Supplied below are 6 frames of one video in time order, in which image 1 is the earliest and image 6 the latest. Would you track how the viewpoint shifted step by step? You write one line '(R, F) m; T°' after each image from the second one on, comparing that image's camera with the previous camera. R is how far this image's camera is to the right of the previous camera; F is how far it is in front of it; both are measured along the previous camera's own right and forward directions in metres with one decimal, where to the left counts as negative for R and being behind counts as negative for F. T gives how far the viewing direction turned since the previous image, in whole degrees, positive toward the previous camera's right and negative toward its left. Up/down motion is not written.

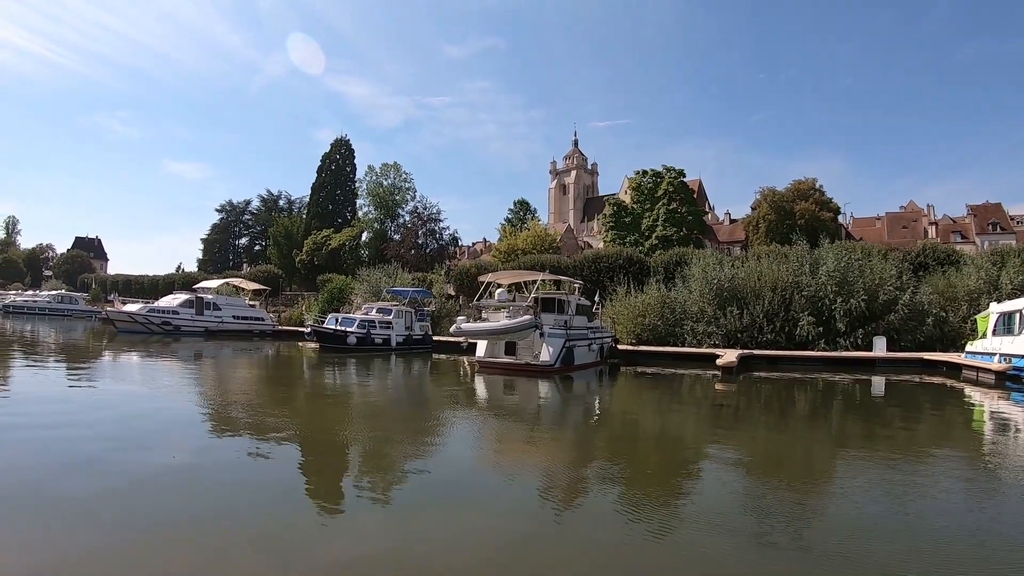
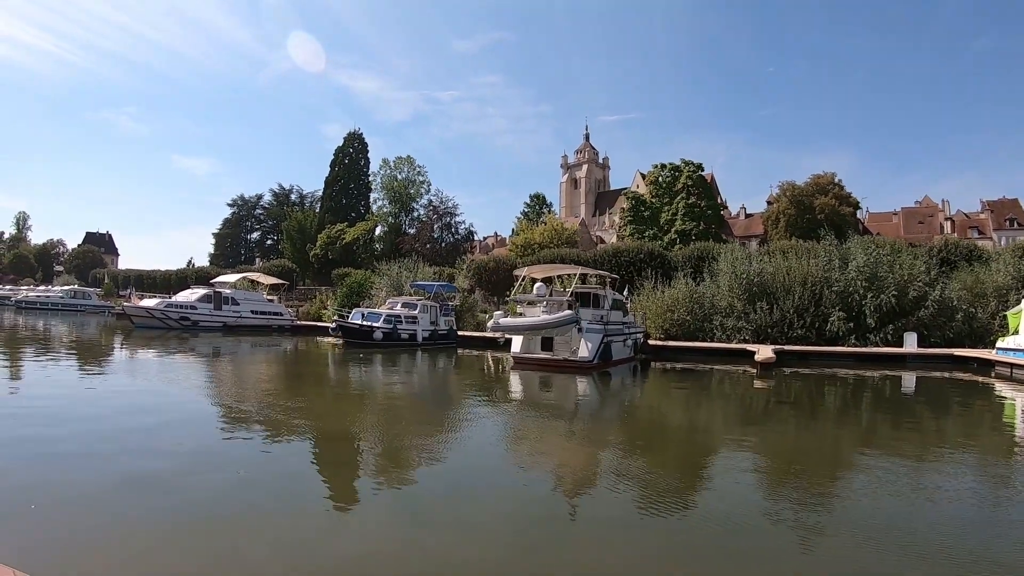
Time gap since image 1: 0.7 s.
(-0.6, +0.2) m; 0°
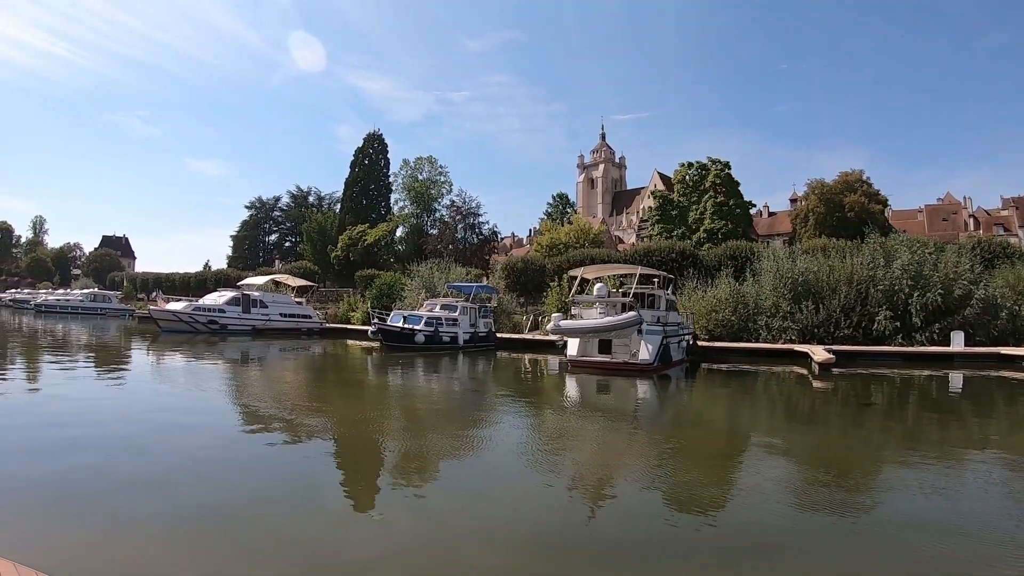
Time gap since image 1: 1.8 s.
(-0.9, +0.2) m; -1°
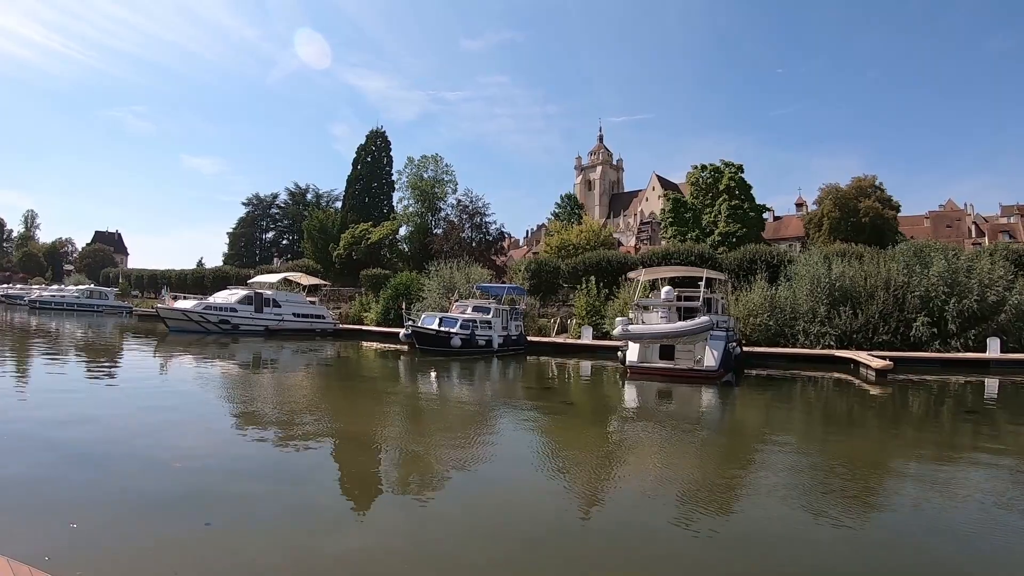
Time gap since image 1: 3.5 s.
(-1.3, +0.5) m; +1°
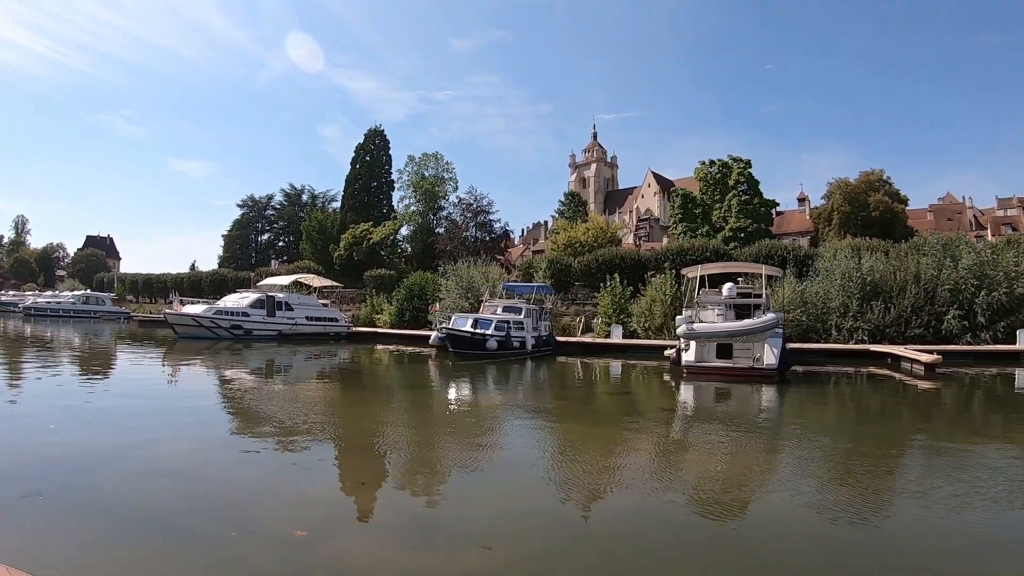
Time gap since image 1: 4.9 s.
(-1.1, +0.4) m; +1°
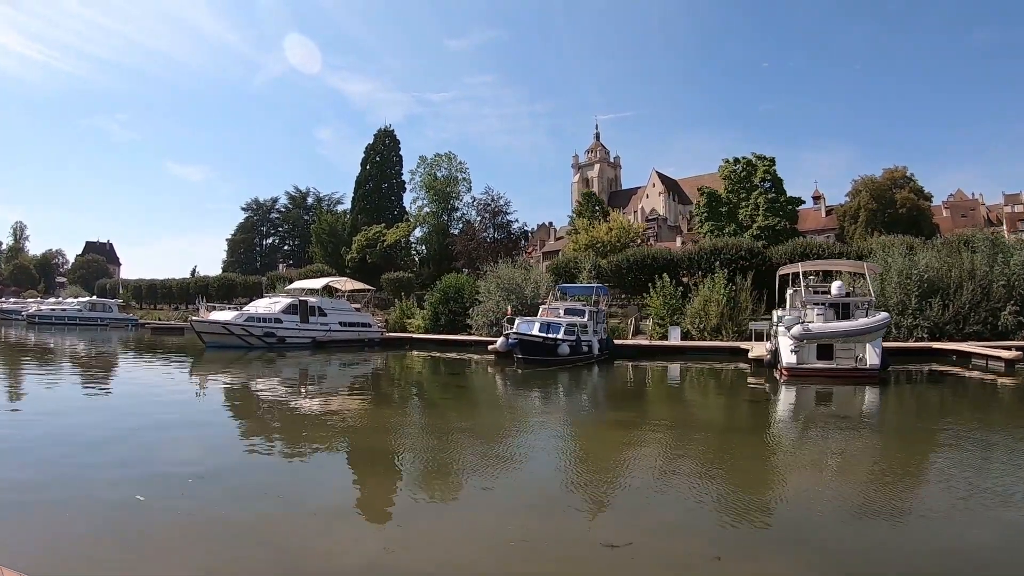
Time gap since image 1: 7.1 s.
(-1.7, +0.5) m; +1°
